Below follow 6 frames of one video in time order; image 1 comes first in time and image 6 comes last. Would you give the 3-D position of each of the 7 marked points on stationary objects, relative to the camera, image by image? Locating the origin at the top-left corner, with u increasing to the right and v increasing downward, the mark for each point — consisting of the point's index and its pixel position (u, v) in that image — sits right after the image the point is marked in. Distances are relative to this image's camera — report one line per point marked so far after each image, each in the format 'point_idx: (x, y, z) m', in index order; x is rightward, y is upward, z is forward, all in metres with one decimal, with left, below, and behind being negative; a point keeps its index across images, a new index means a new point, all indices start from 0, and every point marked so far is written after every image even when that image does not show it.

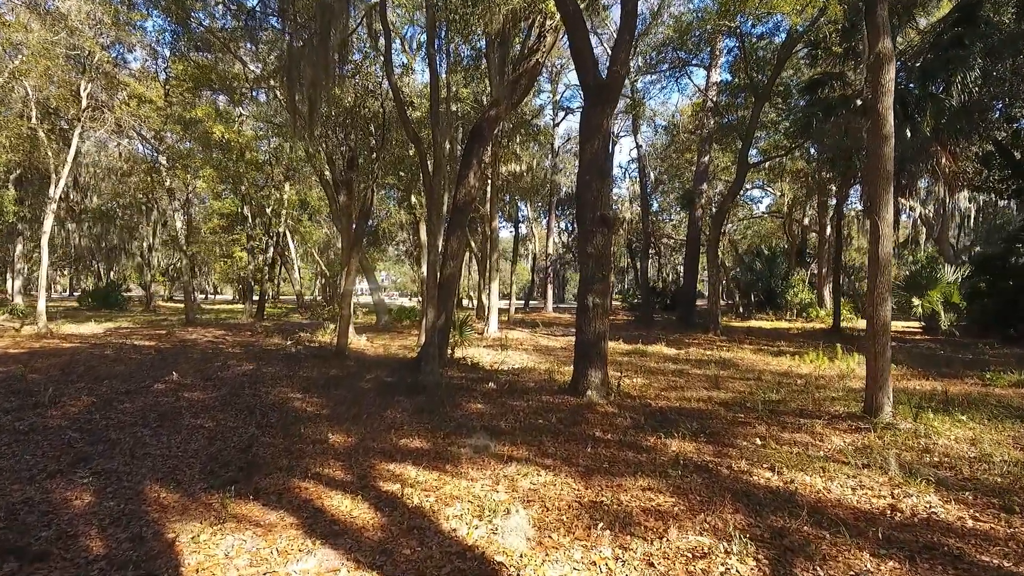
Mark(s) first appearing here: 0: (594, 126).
0: (+0.9, +1.9, +6.0) m
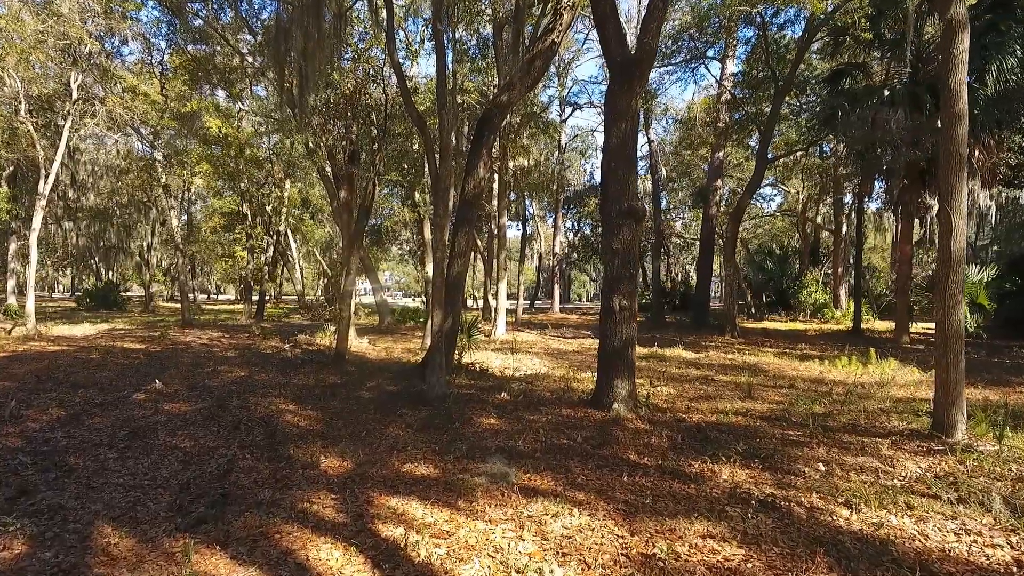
0: (+1.1, +1.9, +5.4) m
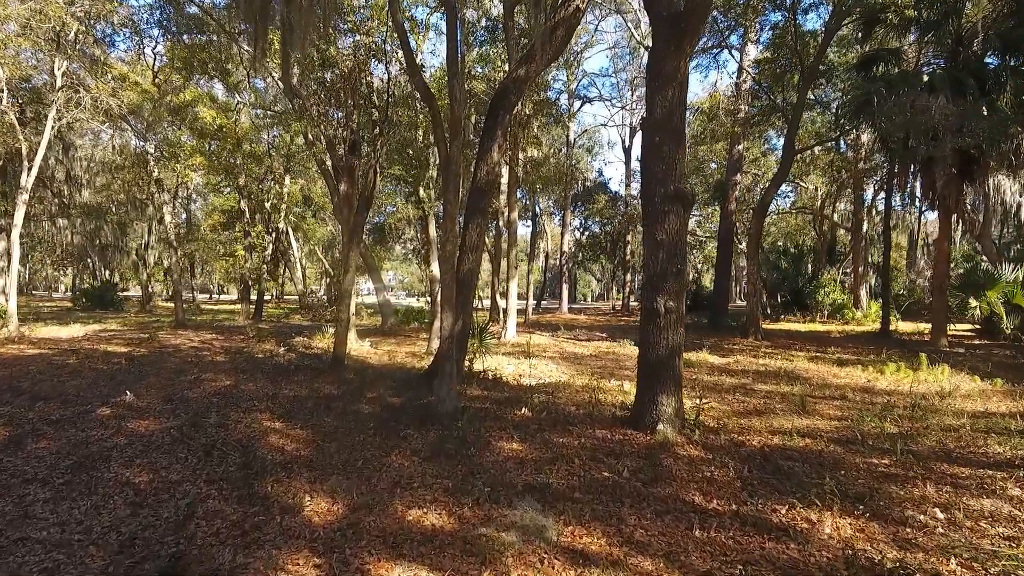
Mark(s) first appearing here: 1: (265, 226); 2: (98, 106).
0: (+1.3, +1.9, +4.5) m
1: (-8.5, +2.1, +17.9) m
2: (-10.7, +4.7, +13.5) m
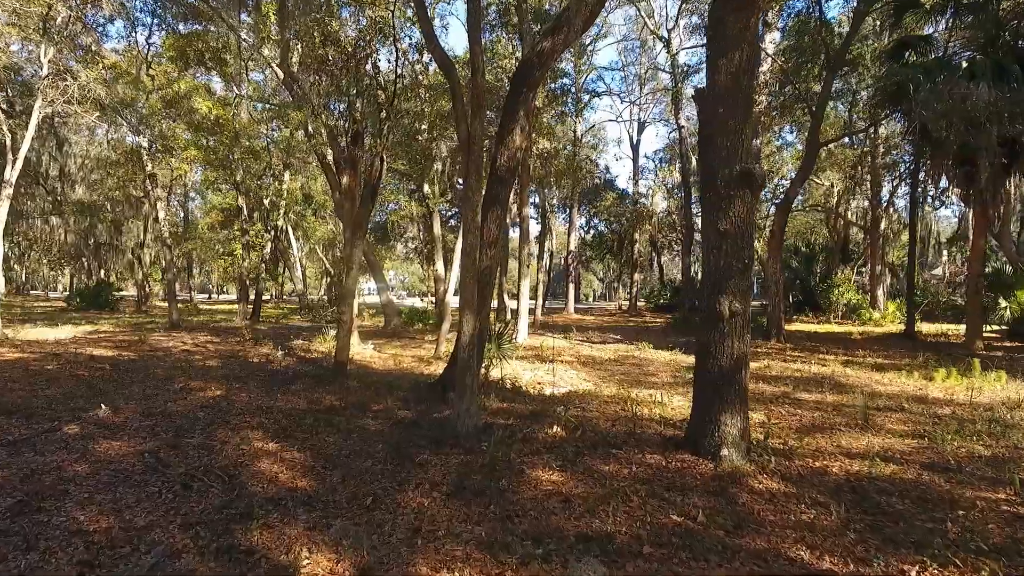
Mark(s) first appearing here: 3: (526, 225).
0: (+1.6, +1.9, +3.8) m
1: (-8.2, +2.1, +17.2) m
2: (-10.4, +4.7, +12.8) m
3: (+0.4, +1.5, +12.3) m
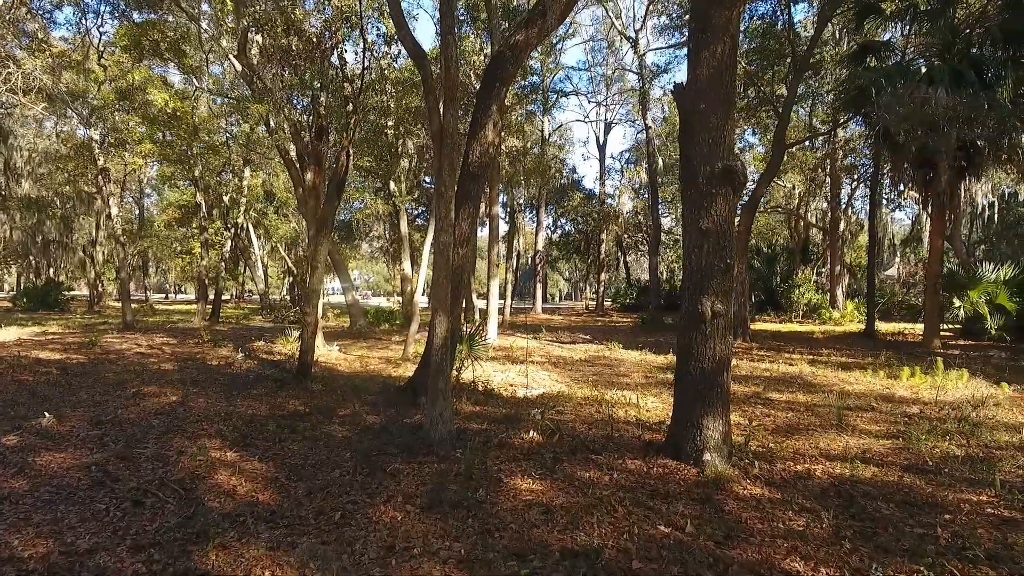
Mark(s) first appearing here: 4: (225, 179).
0: (+1.4, +1.9, +3.7) m
1: (-9.1, +2.1, +16.5) m
2: (-11.0, +4.7, +12.0) m
3: (-0.3, +1.5, +12.2) m
4: (-8.6, +3.3, +15.7) m
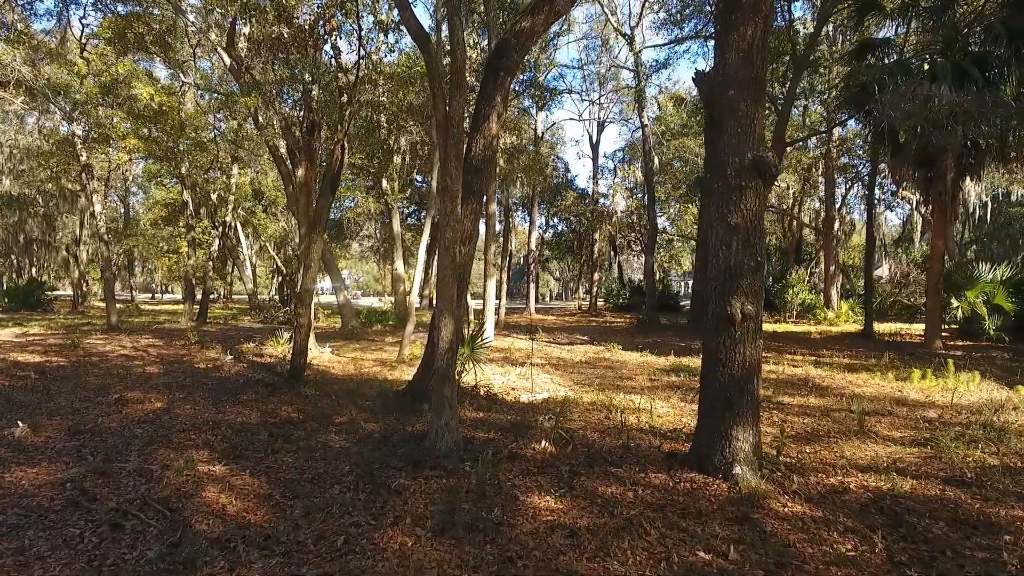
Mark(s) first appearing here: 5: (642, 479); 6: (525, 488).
0: (+1.5, +1.9, +3.5) m
1: (-9.2, +2.1, +16.1) m
2: (-11.1, +4.7, +11.5) m
3: (-0.3, +1.5, +11.9) m
4: (-8.7, +3.3, +15.3) m
5: (+0.9, -1.3, +3.6) m
6: (+0.1, -1.3, +3.4) m
